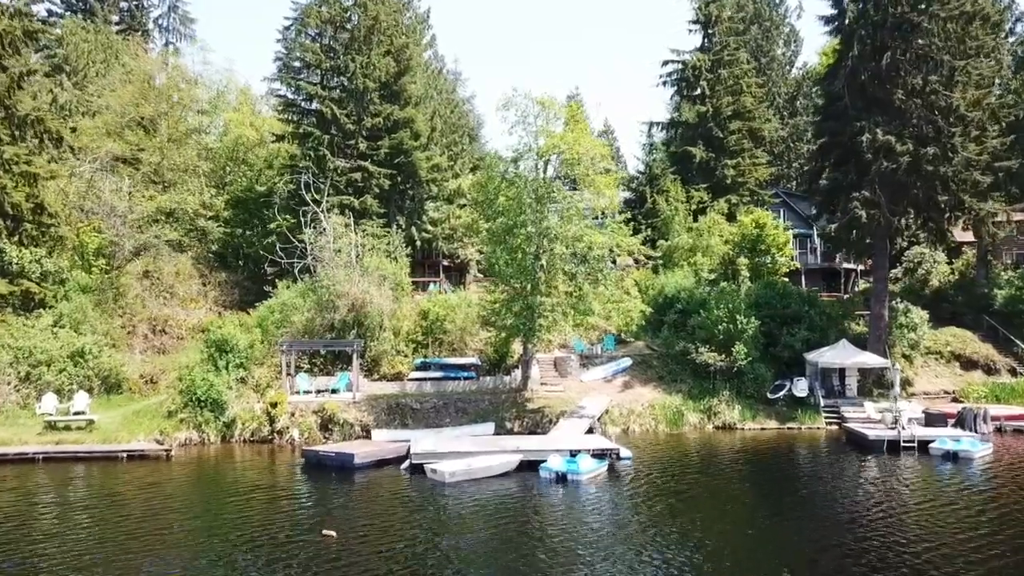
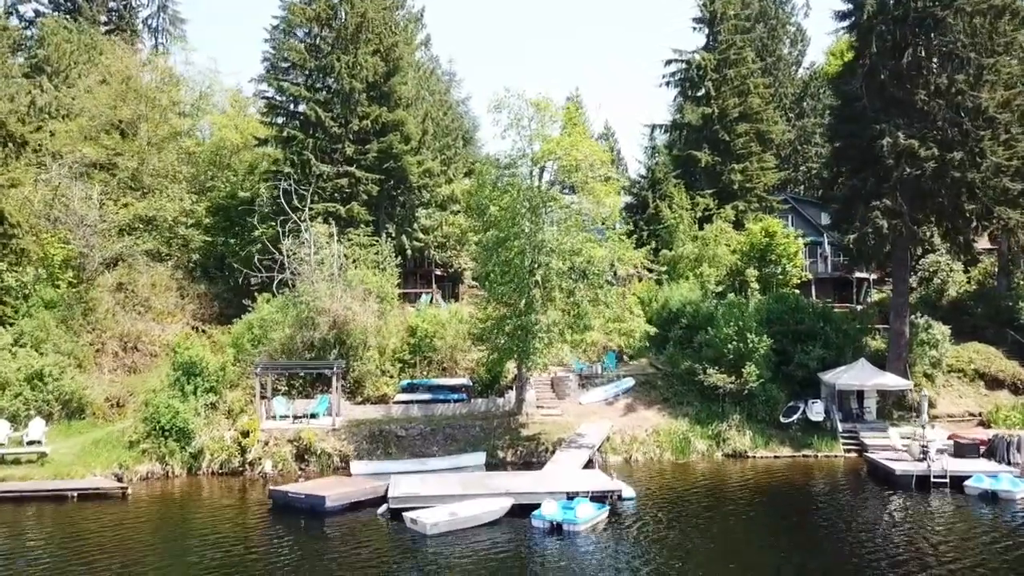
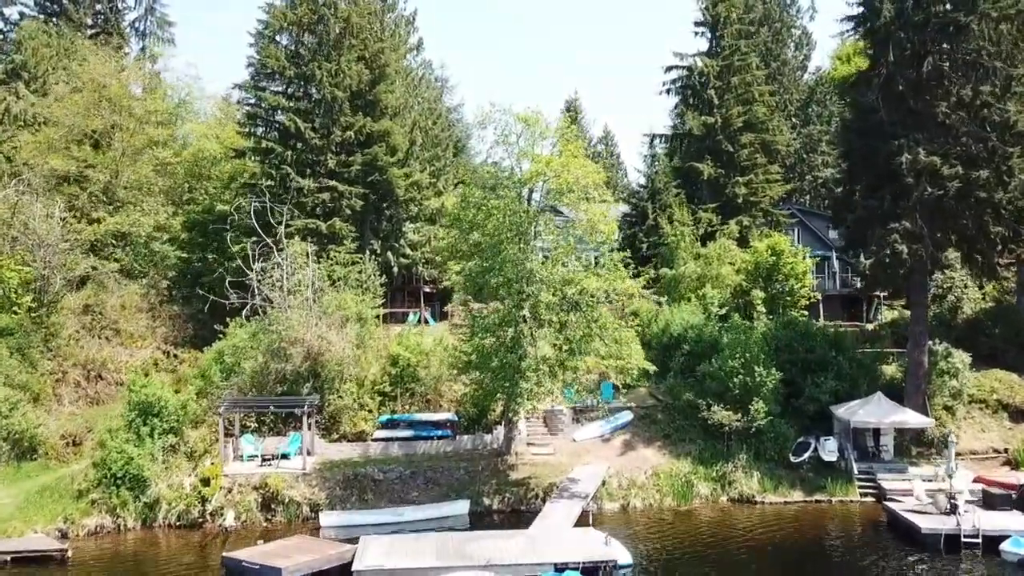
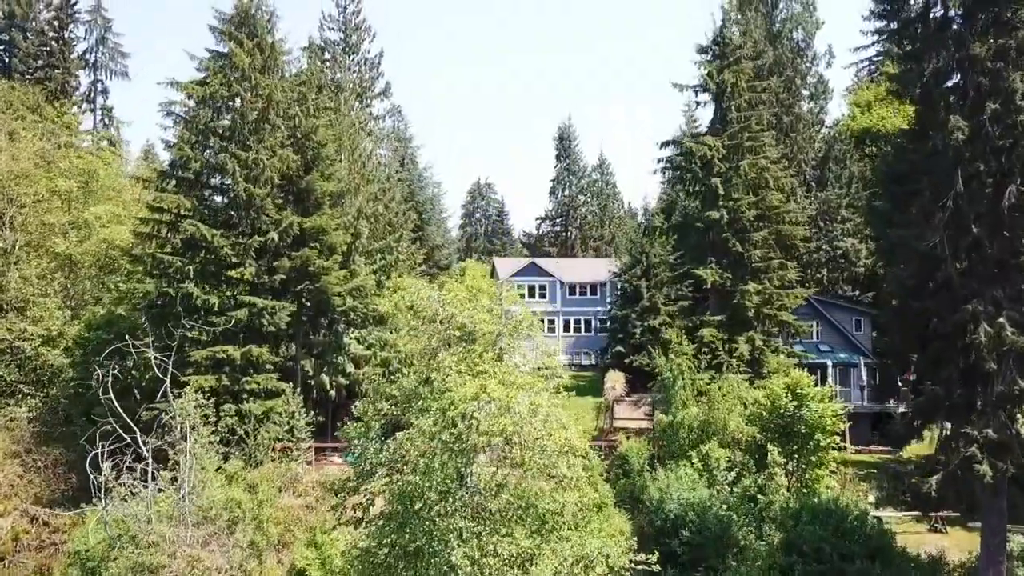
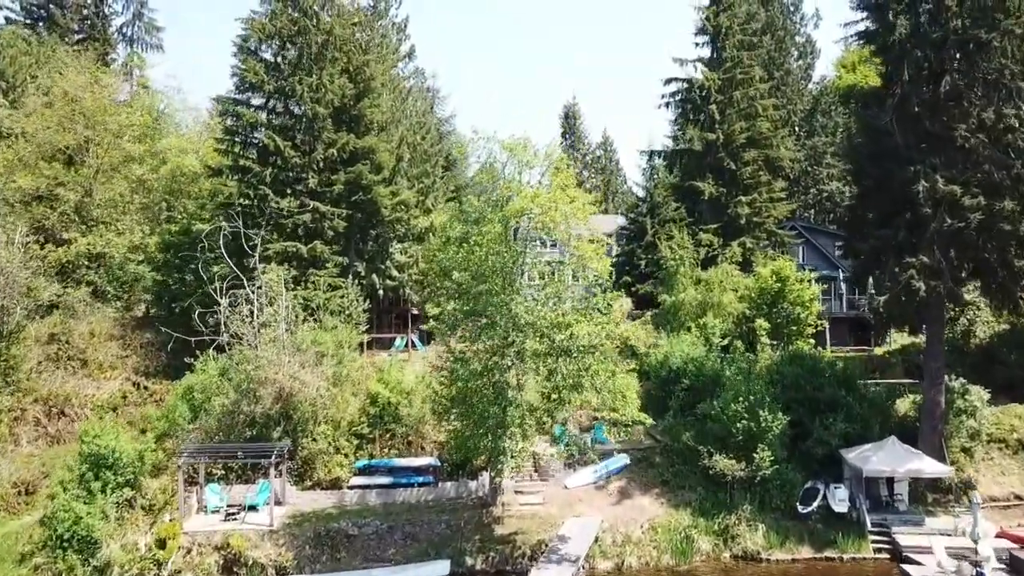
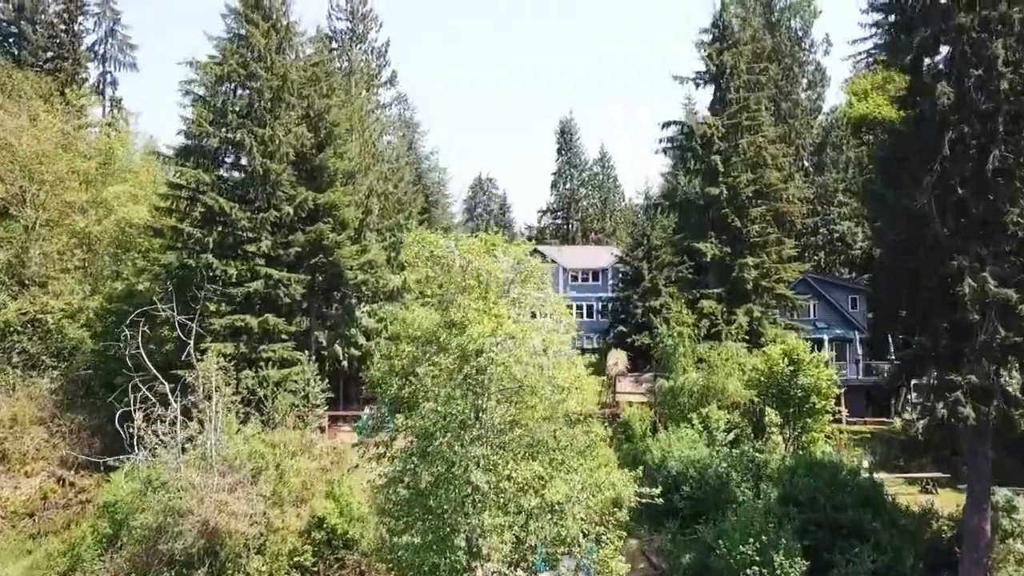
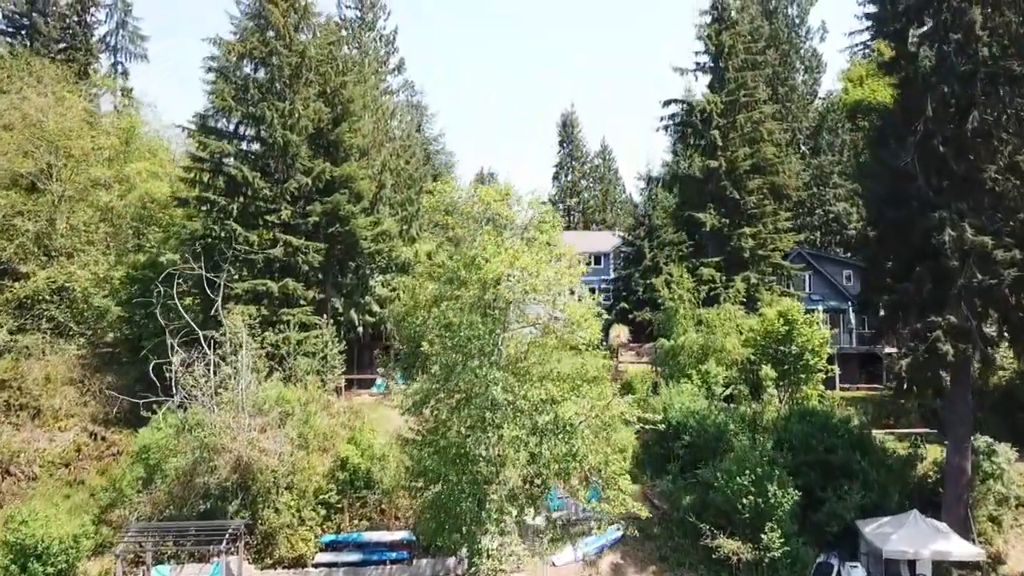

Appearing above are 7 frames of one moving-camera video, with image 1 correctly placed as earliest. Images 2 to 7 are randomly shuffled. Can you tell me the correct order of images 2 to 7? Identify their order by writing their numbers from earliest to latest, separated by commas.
2, 3, 5, 7, 6, 4
